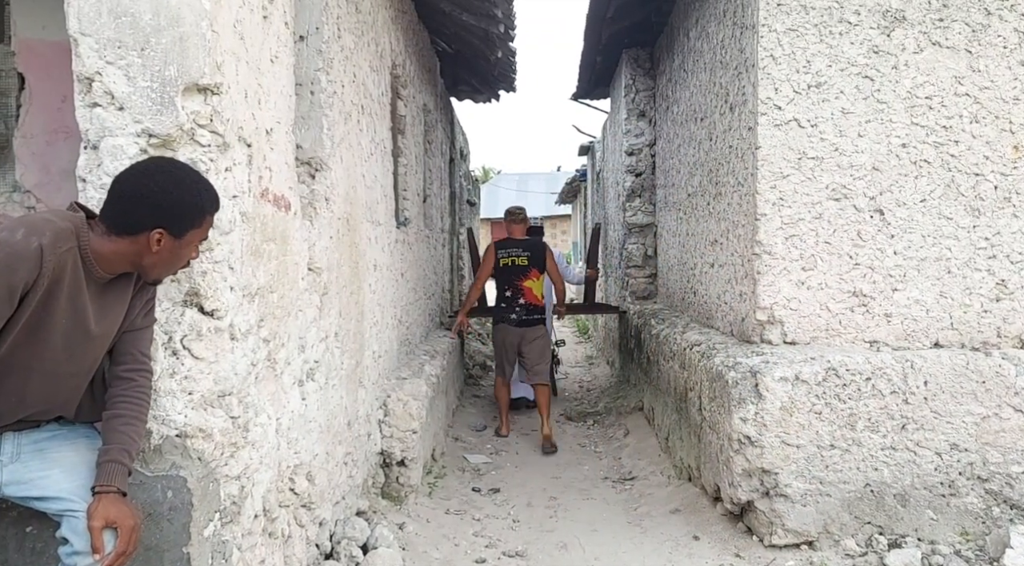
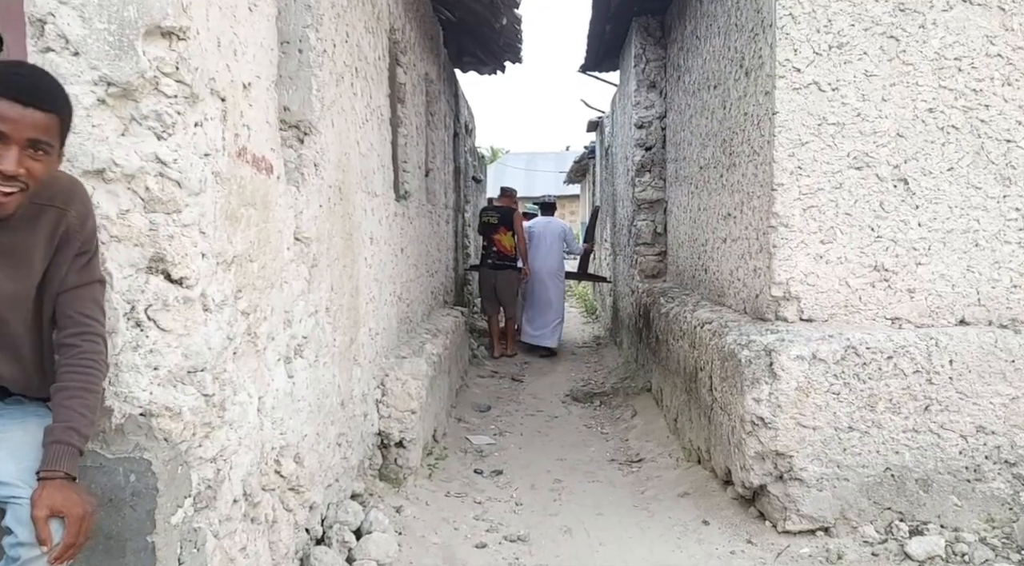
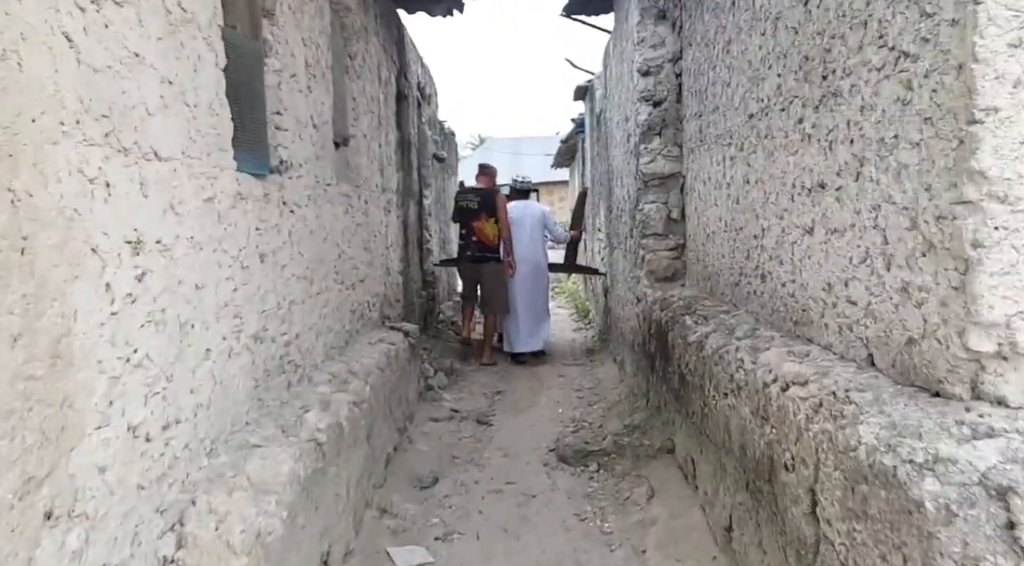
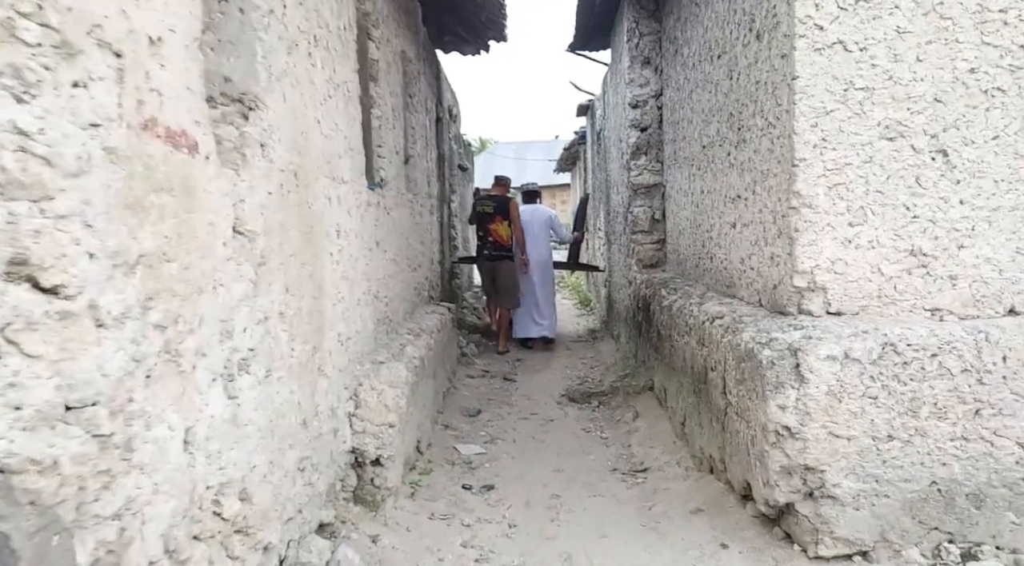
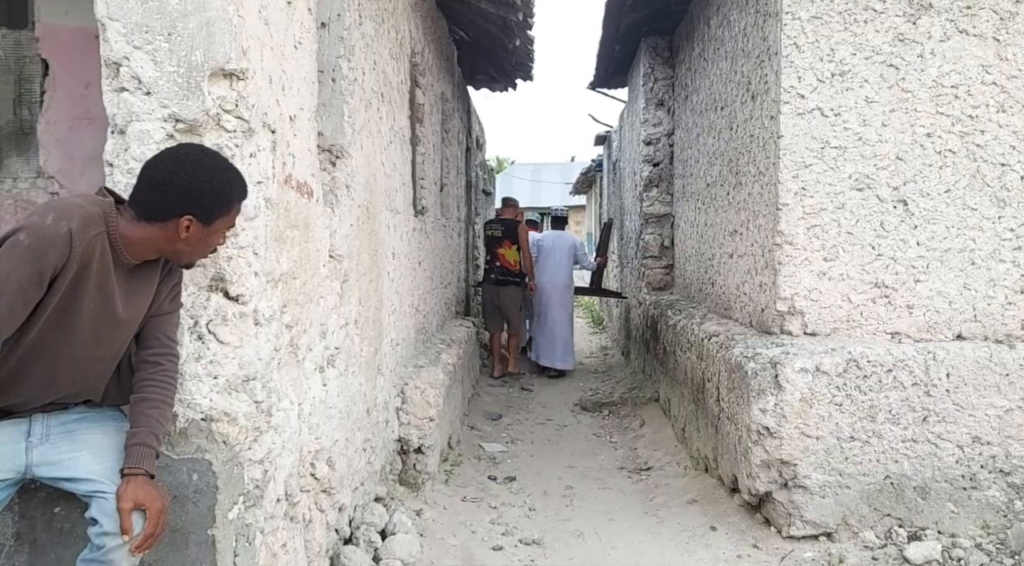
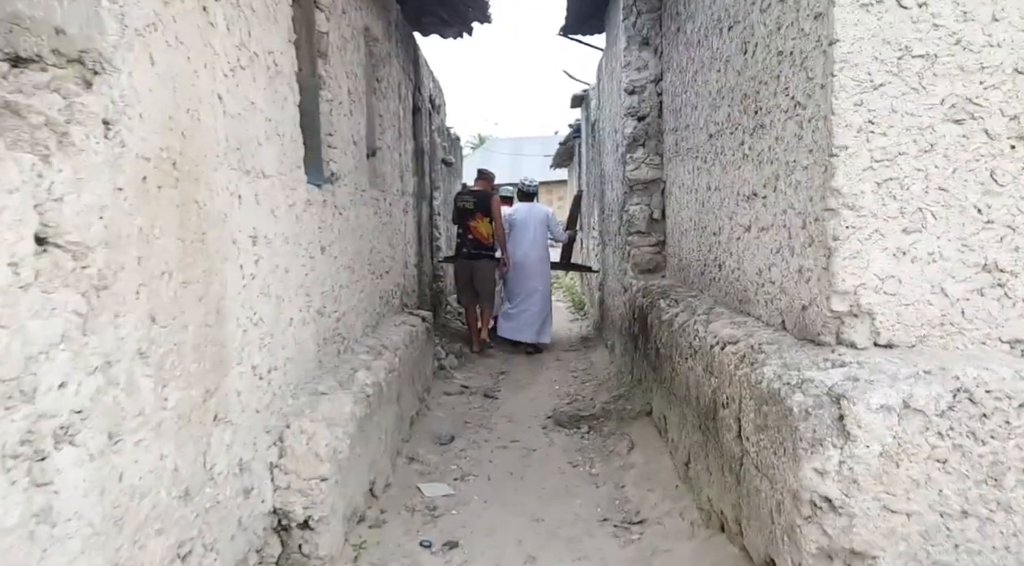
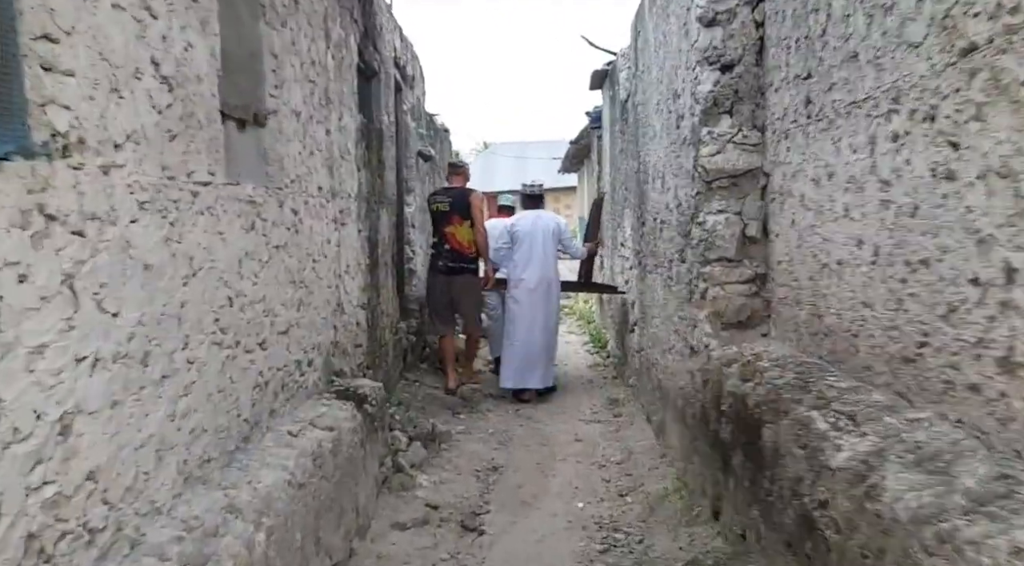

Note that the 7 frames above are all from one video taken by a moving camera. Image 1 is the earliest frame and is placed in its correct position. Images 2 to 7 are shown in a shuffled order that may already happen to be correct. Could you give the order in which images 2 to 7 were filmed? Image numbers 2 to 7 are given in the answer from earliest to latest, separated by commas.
5, 2, 4, 6, 3, 7
